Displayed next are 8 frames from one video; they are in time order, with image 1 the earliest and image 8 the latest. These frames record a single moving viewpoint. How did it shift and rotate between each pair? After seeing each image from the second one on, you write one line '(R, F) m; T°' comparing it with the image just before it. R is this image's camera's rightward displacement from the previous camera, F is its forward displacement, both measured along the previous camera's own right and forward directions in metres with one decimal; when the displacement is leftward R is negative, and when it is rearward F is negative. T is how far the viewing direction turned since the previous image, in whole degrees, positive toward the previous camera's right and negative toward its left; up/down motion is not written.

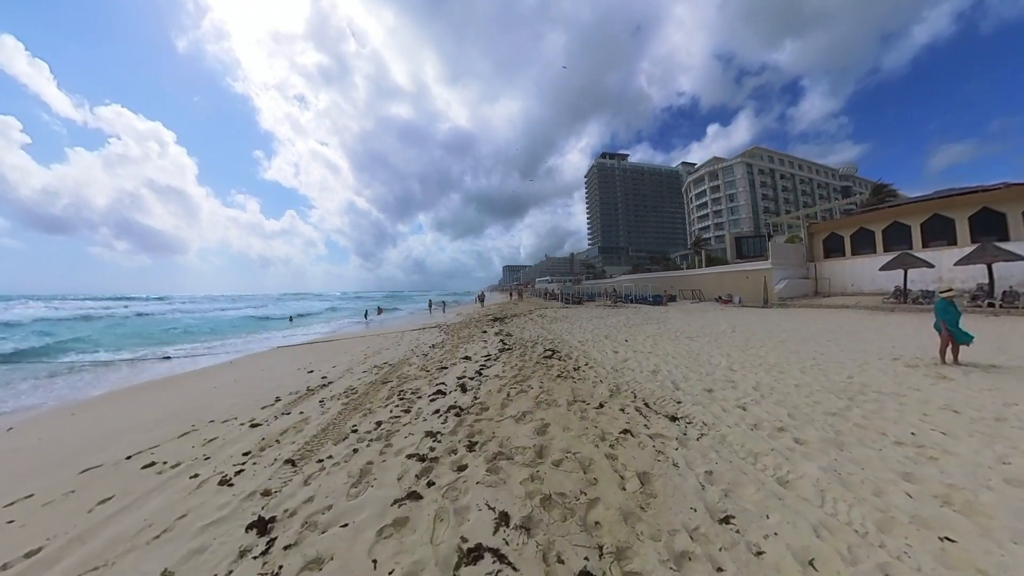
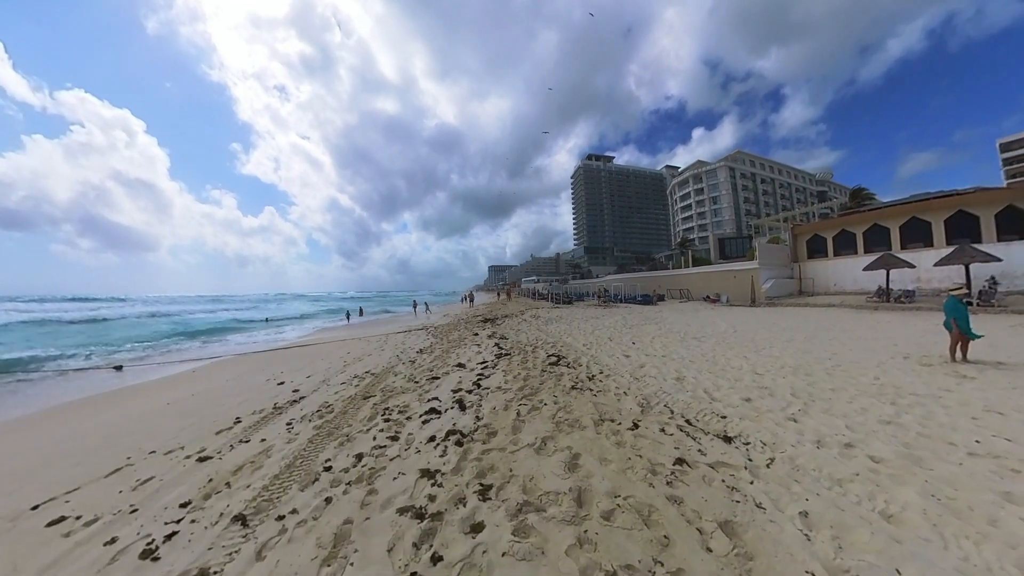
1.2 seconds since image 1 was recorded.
(-0.4, +0.9) m; +2°
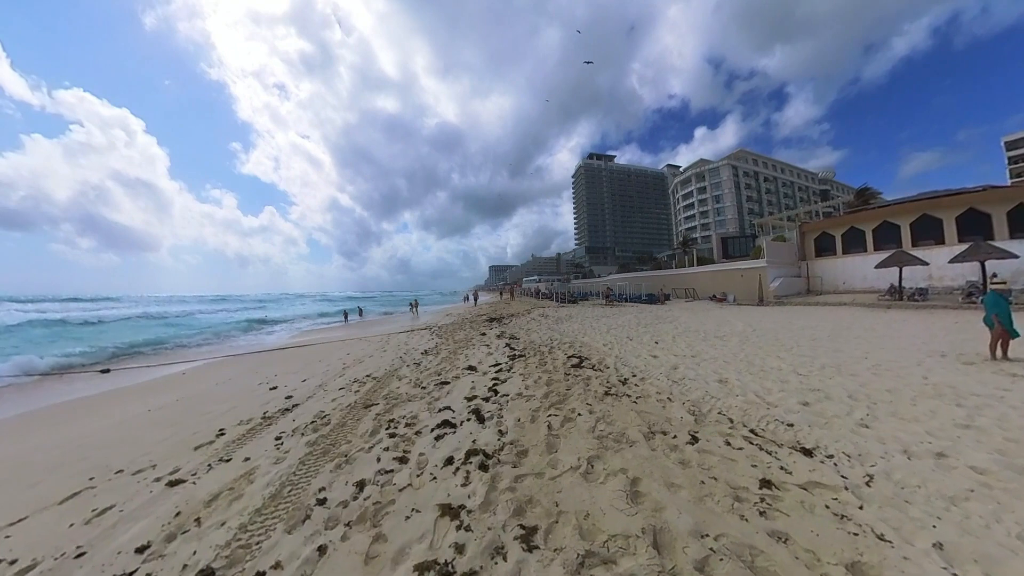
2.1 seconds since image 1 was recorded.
(-0.3, +0.7) m; 0°
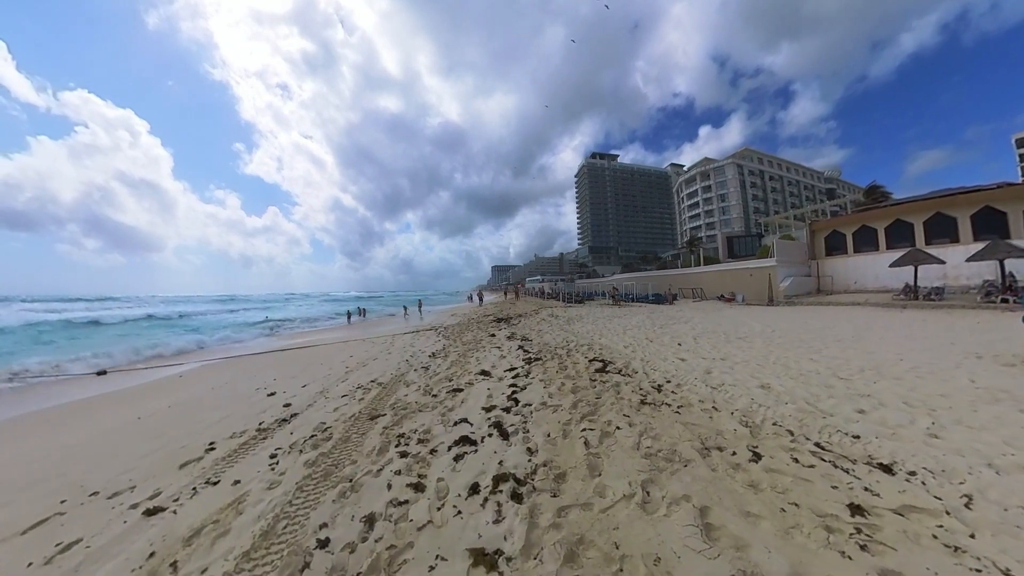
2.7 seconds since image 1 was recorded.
(-0.3, +0.5) m; 0°
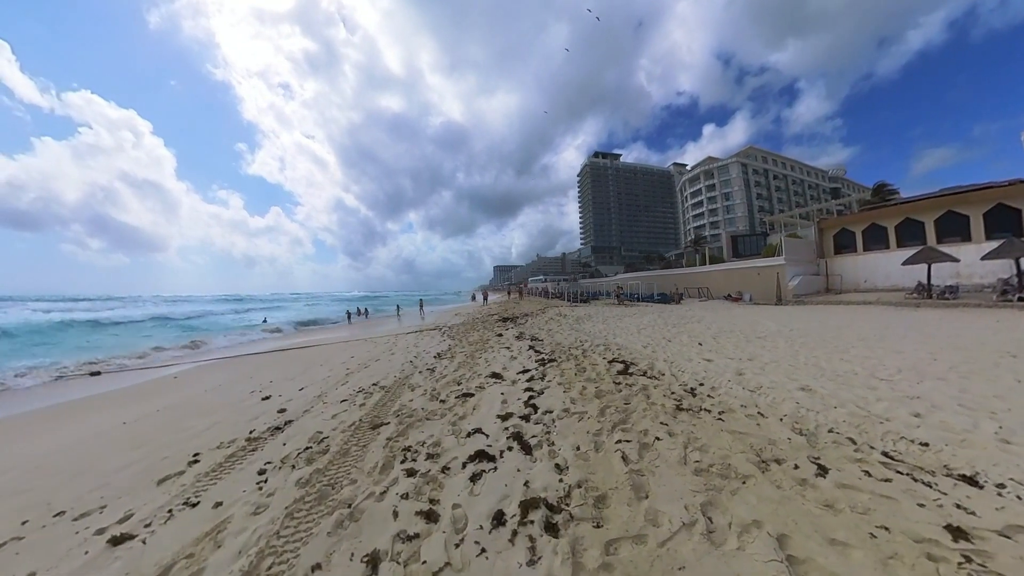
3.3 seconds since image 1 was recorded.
(-0.2, +0.5) m; 0°
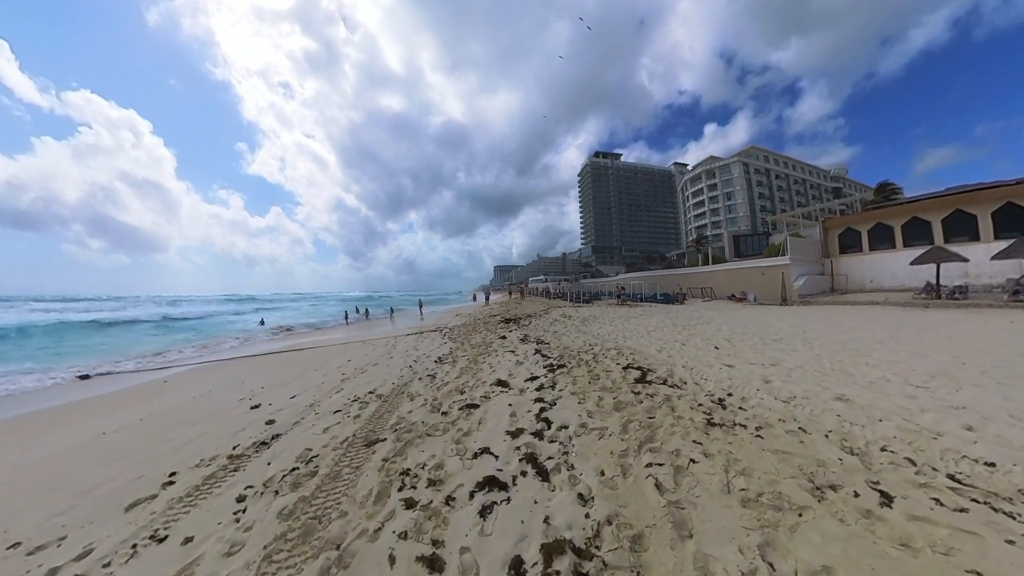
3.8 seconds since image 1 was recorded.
(-0.1, +0.4) m; 0°
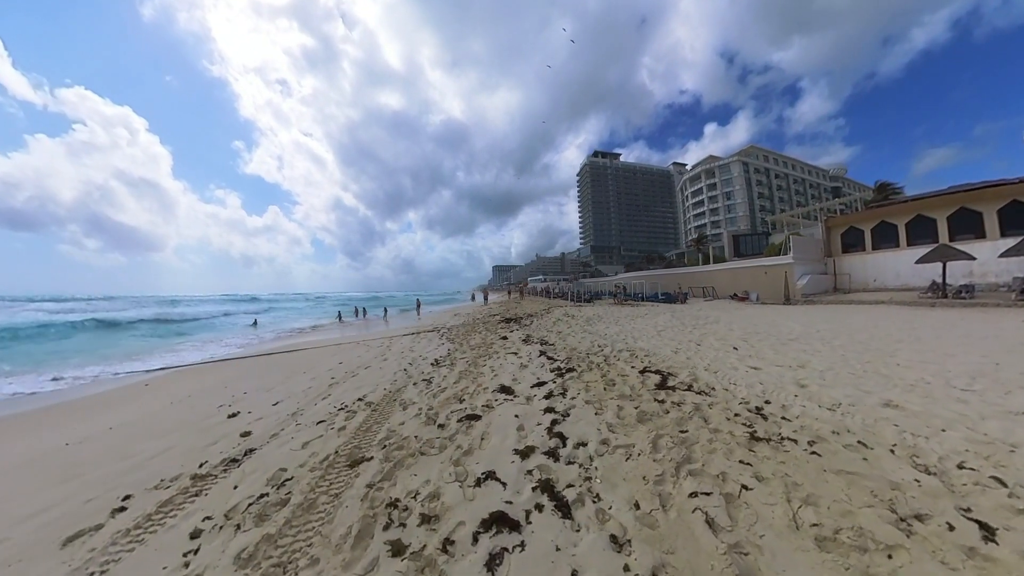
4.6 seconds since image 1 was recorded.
(-0.1, +0.5) m; 0°
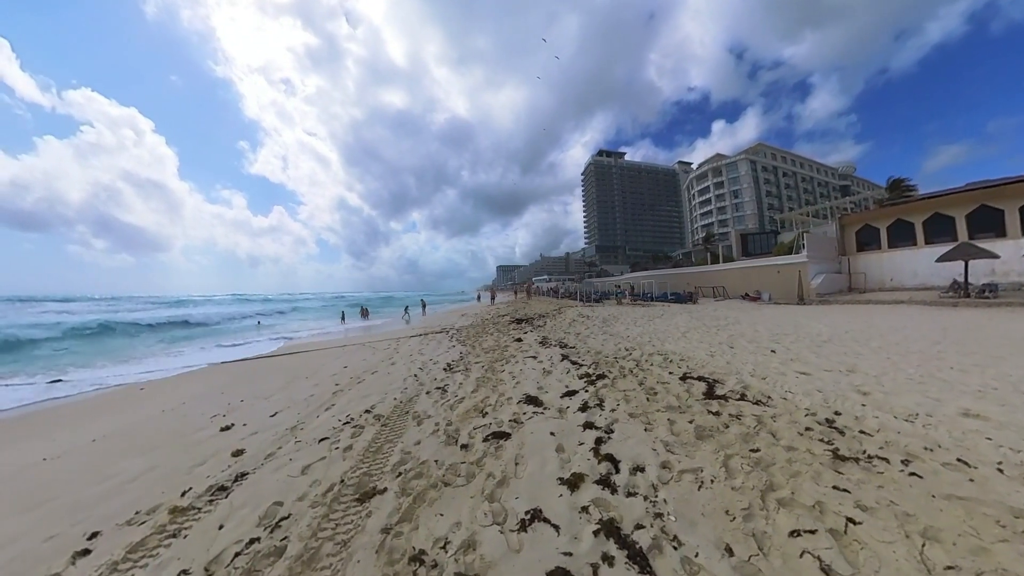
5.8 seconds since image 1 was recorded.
(-0.3, +0.6) m; -1°
